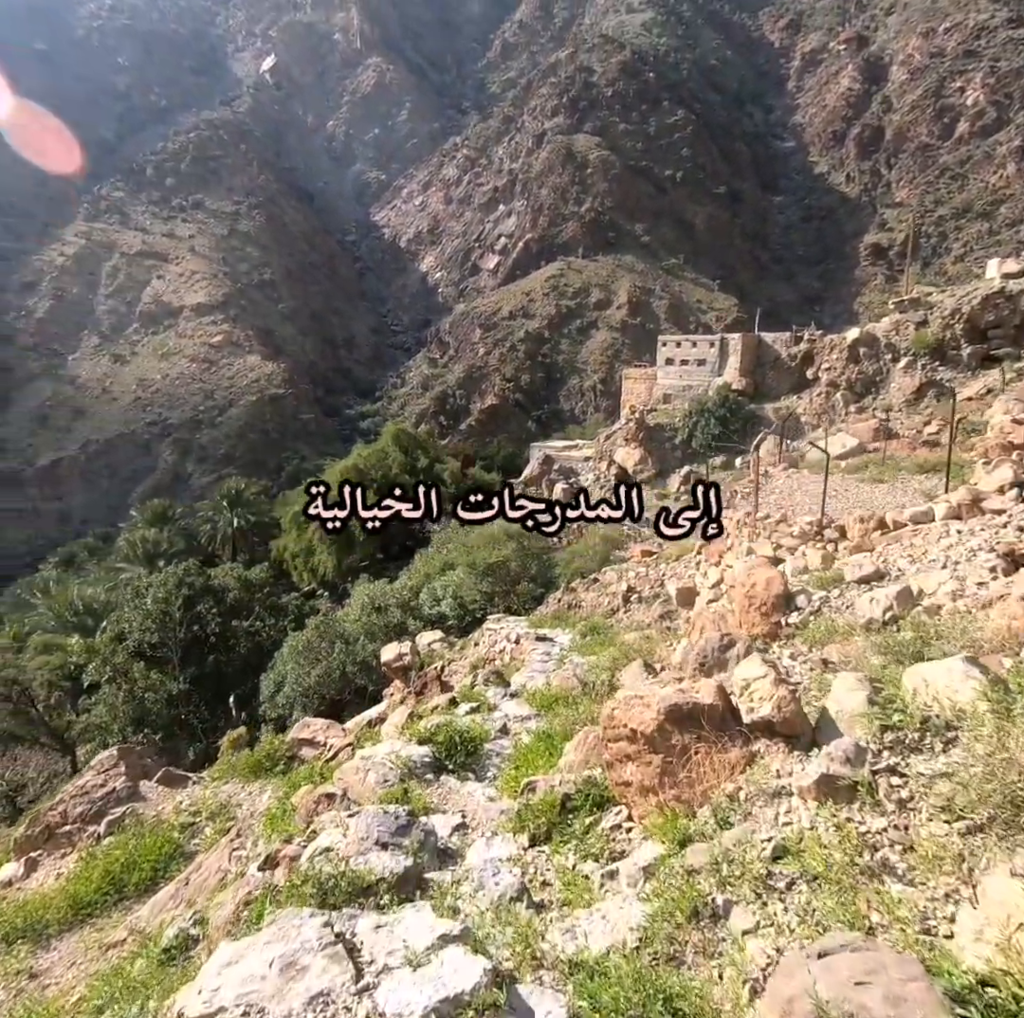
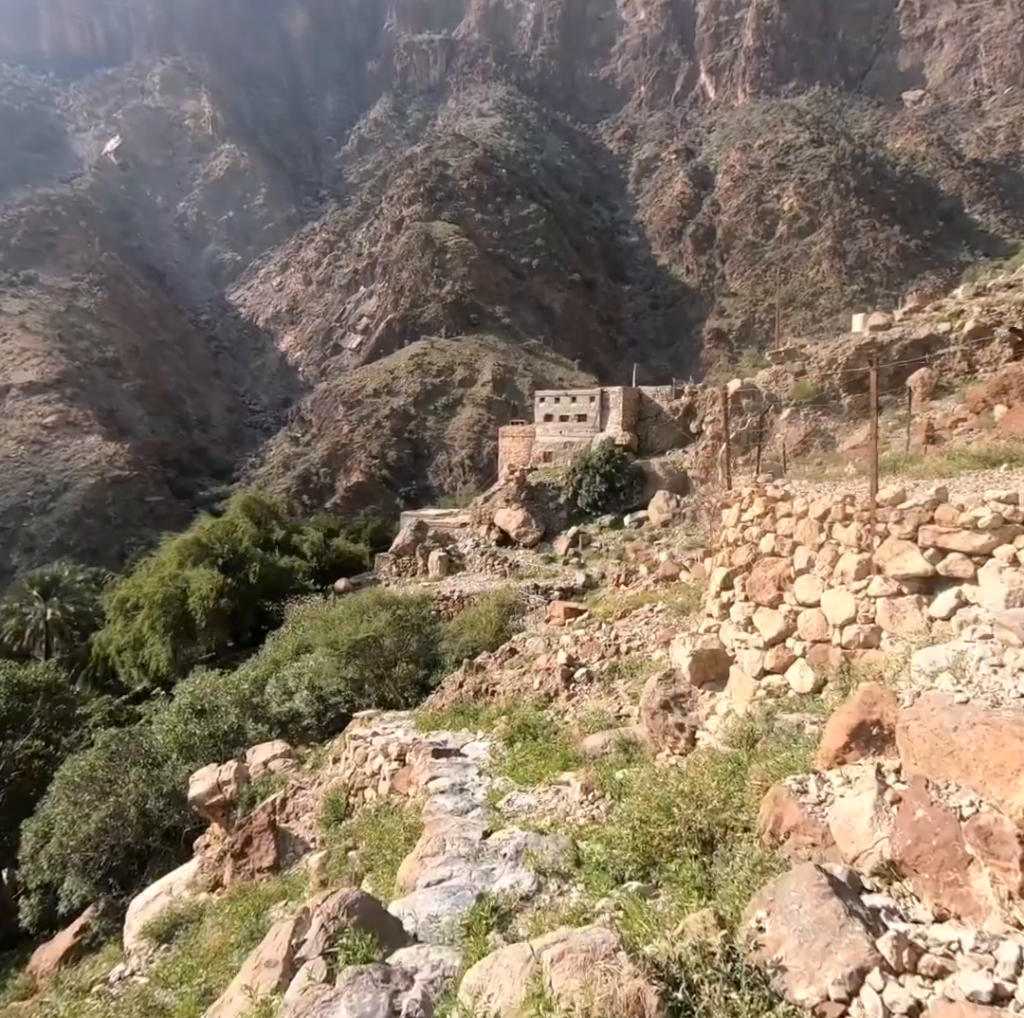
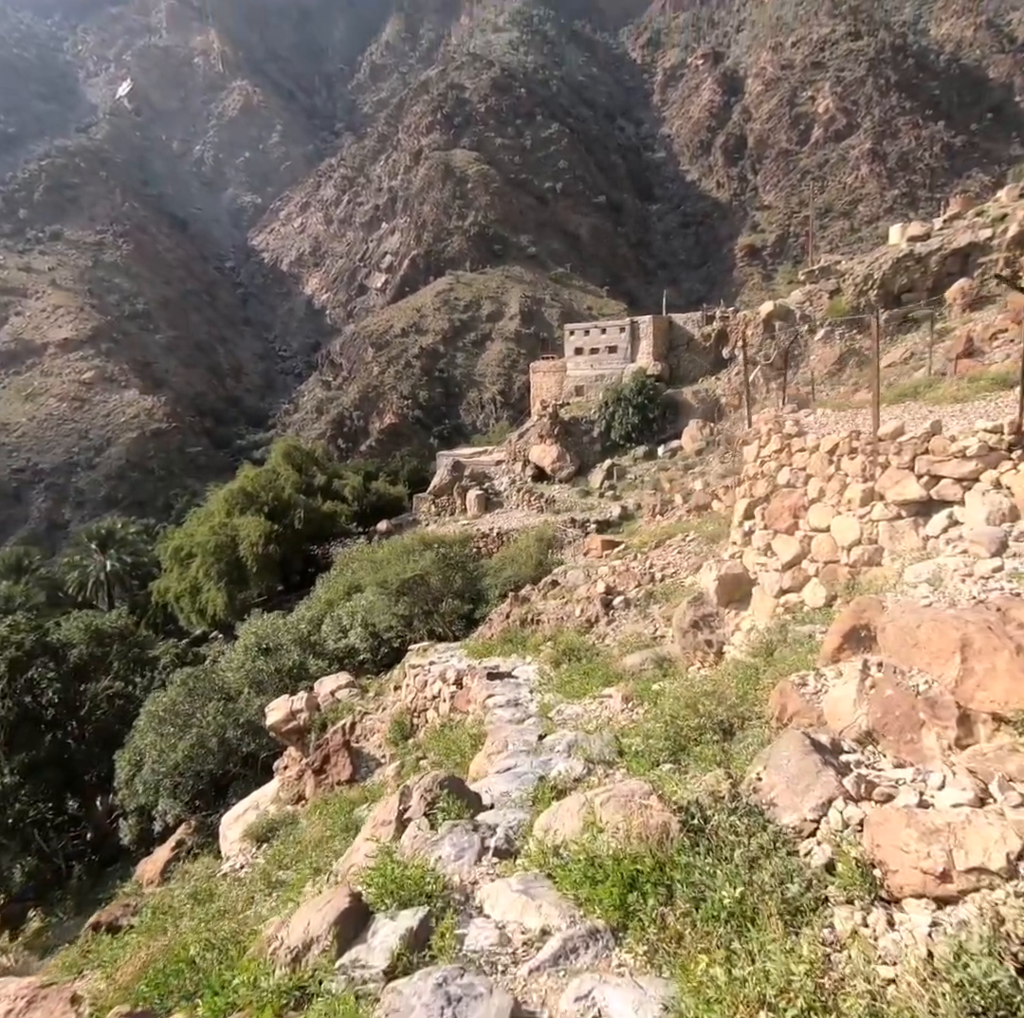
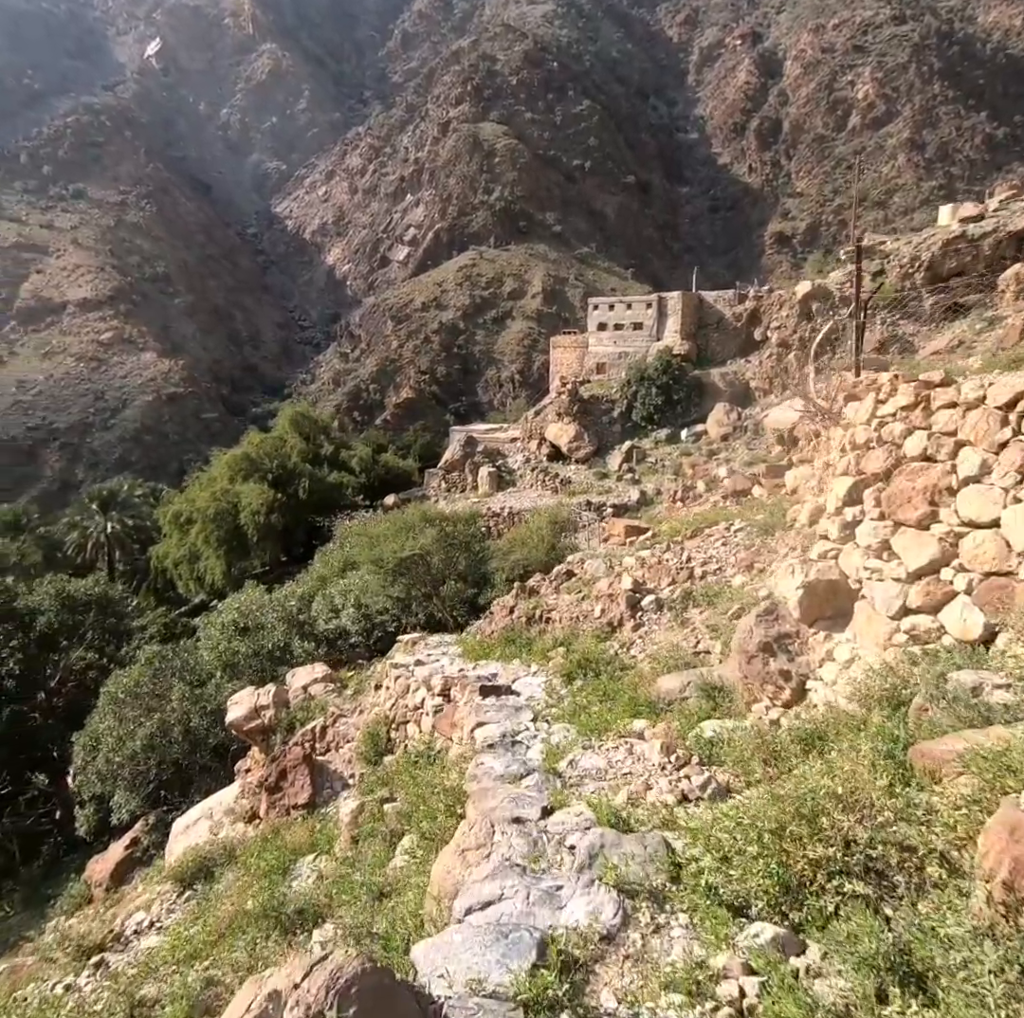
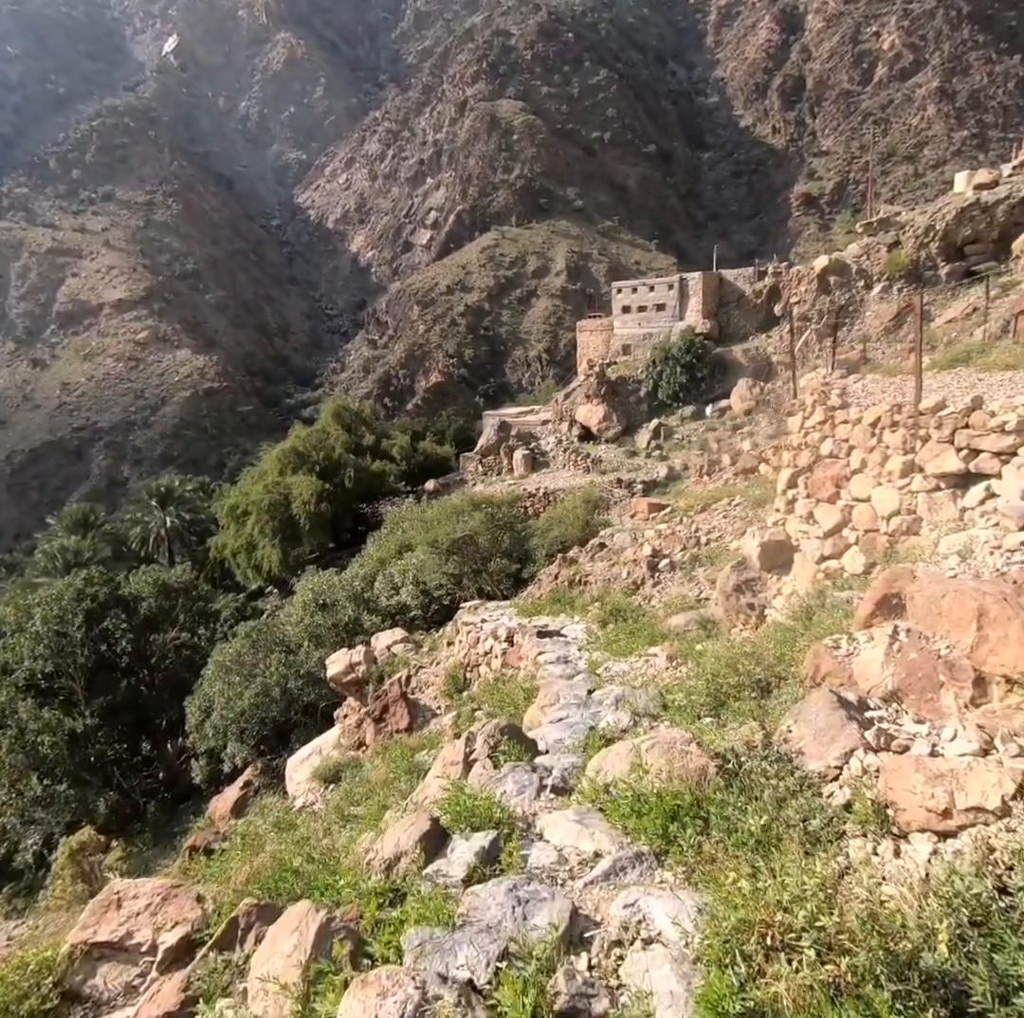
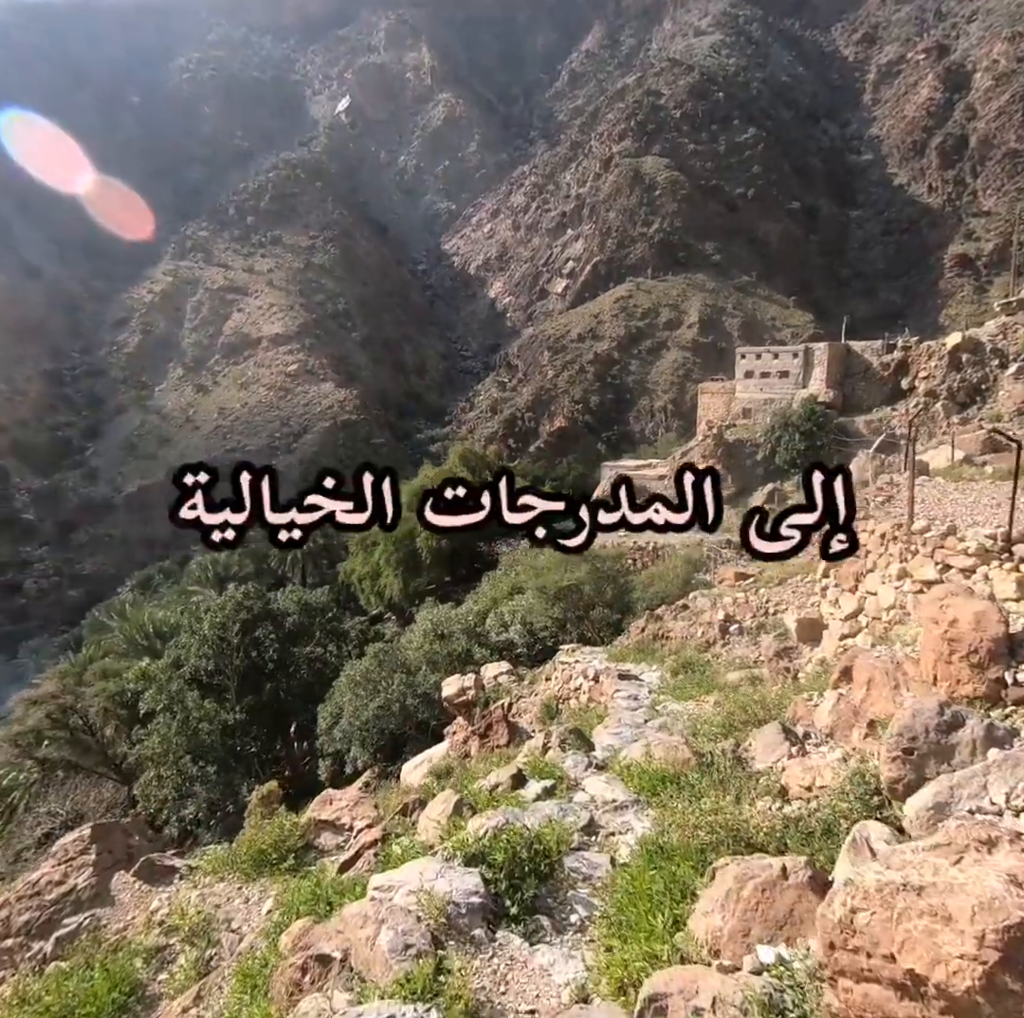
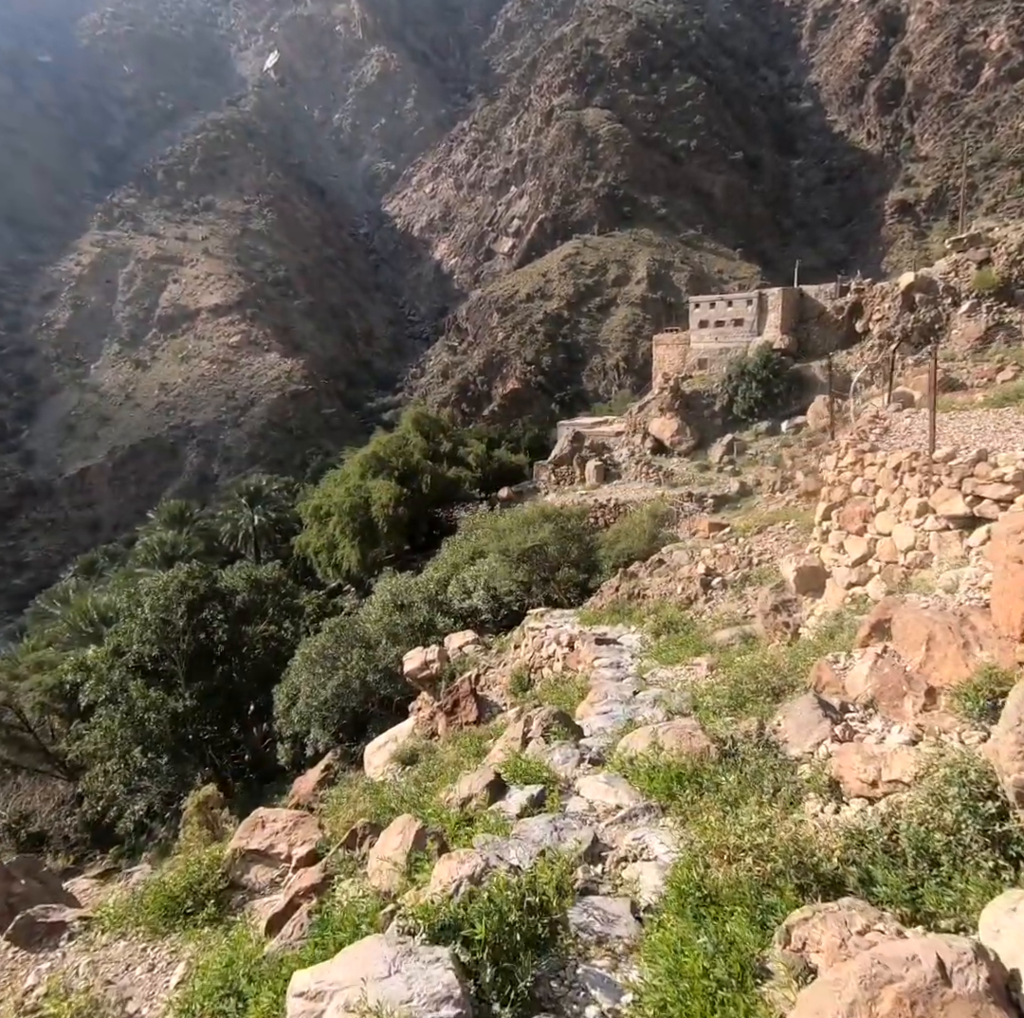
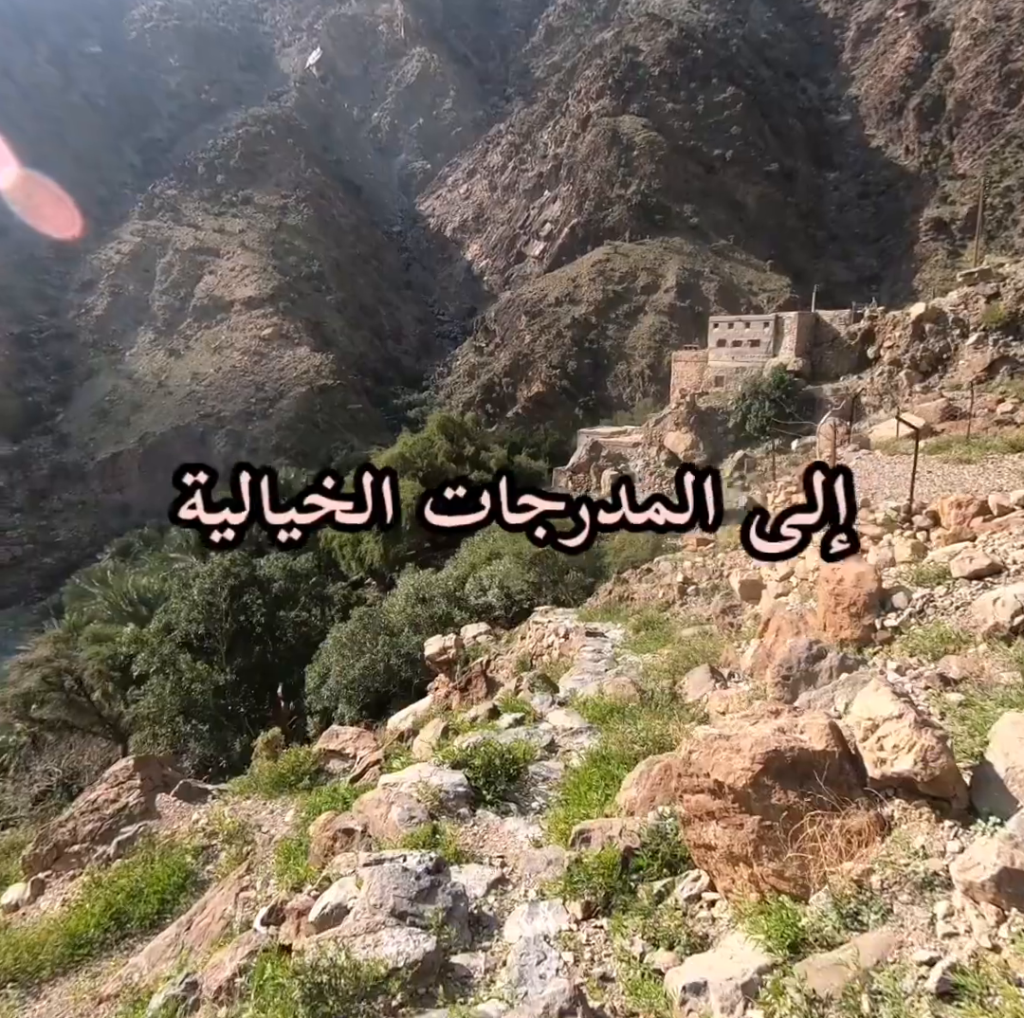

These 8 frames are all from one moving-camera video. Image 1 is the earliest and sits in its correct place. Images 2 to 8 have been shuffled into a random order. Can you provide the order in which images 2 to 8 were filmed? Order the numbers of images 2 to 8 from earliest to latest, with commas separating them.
8, 6, 7, 5, 3, 2, 4
